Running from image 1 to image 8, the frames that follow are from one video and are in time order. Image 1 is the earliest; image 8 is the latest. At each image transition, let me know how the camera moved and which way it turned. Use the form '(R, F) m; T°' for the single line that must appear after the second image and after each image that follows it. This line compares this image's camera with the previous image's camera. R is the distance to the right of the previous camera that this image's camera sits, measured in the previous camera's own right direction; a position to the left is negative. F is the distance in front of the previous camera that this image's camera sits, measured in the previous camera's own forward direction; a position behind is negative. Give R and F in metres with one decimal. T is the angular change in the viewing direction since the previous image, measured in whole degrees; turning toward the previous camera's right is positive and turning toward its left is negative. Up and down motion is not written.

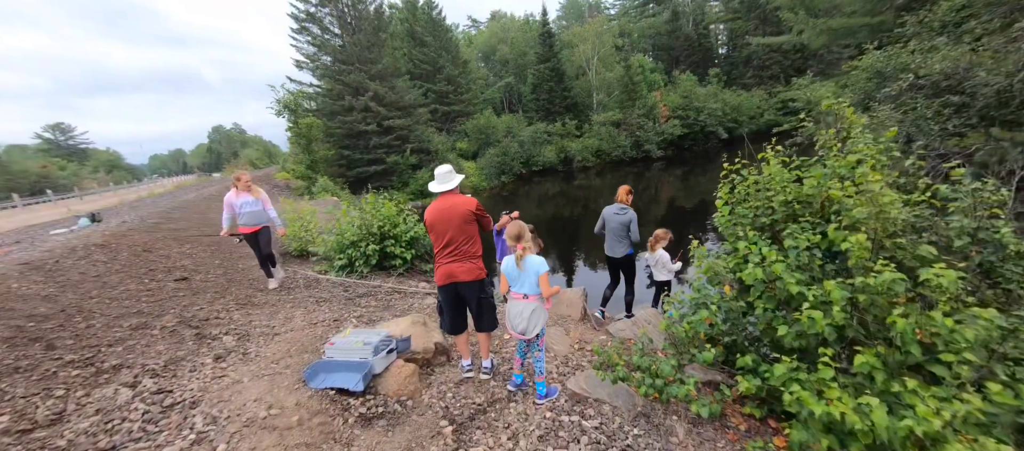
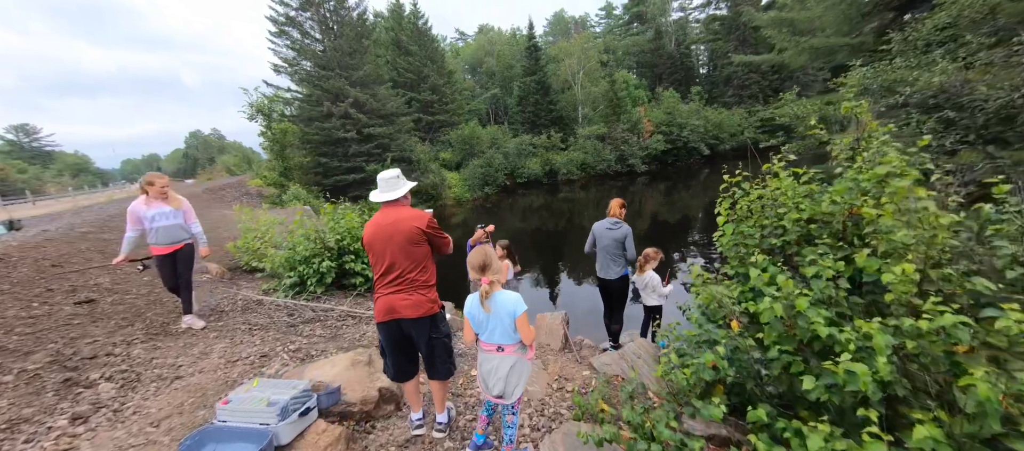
(+0.2, +0.6) m; +2°
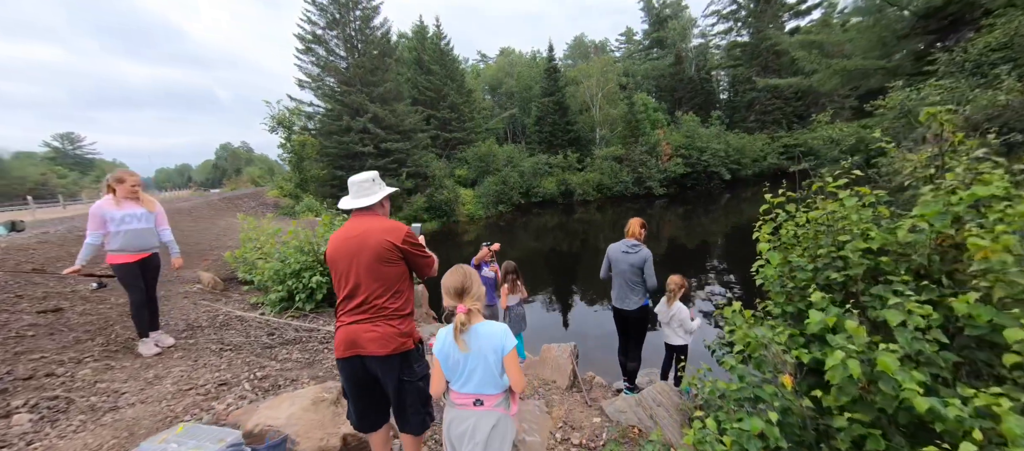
(+0.1, +0.5) m; -2°
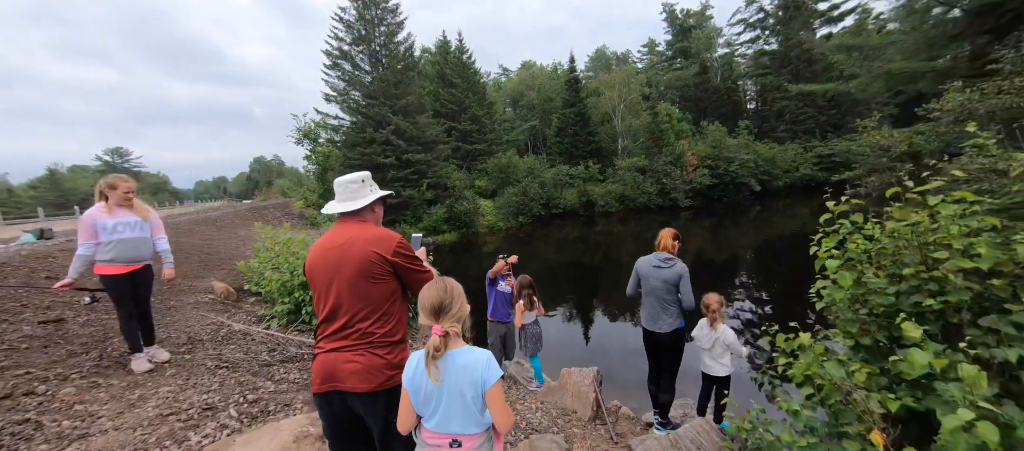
(0.0, +0.3) m; -3°
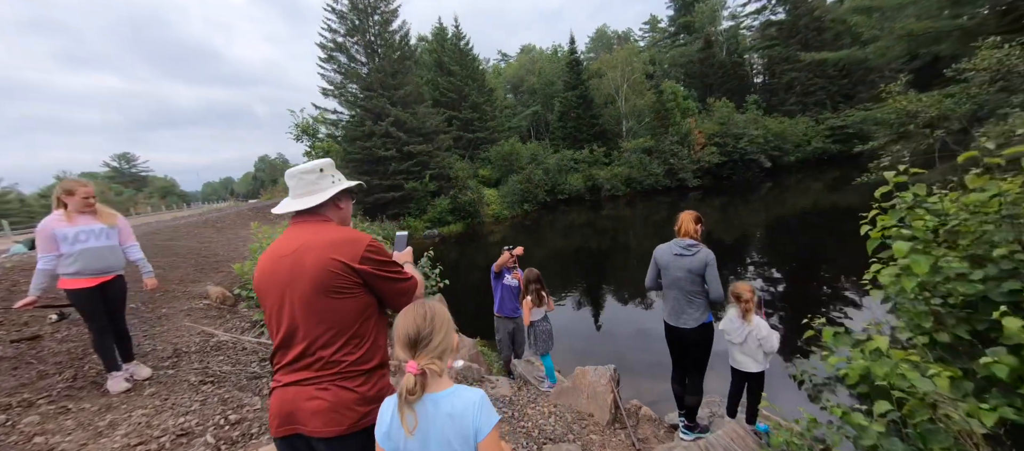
(0.0, +0.4) m; -1°
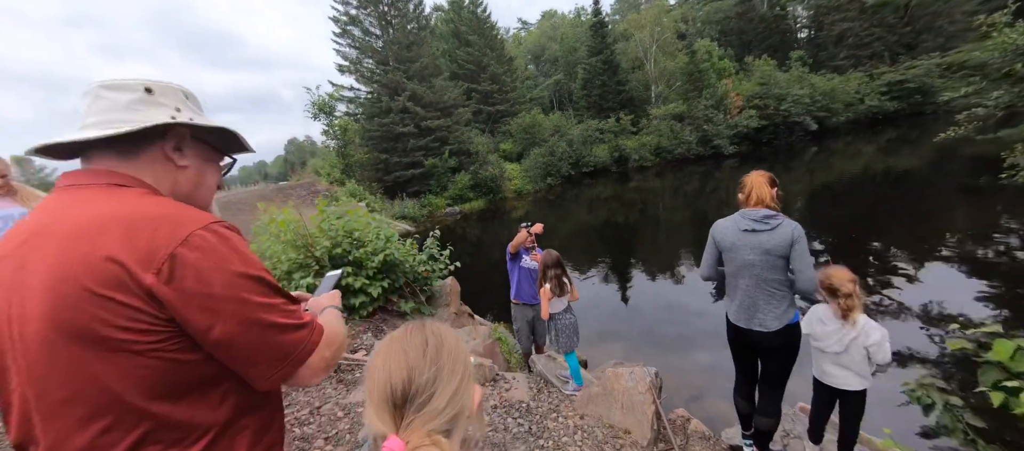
(+0.1, +0.7) m; -4°
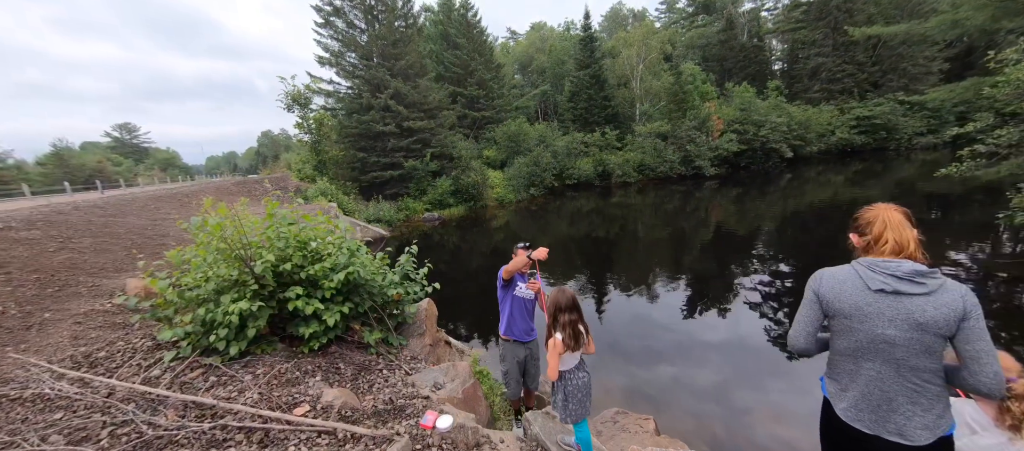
(-0.2, +0.8) m; +3°
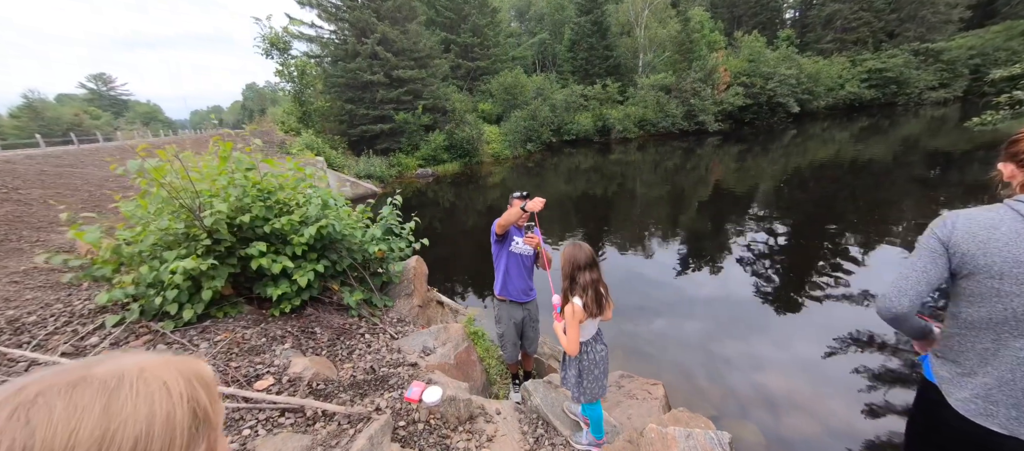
(0.0, +0.5) m; +1°
